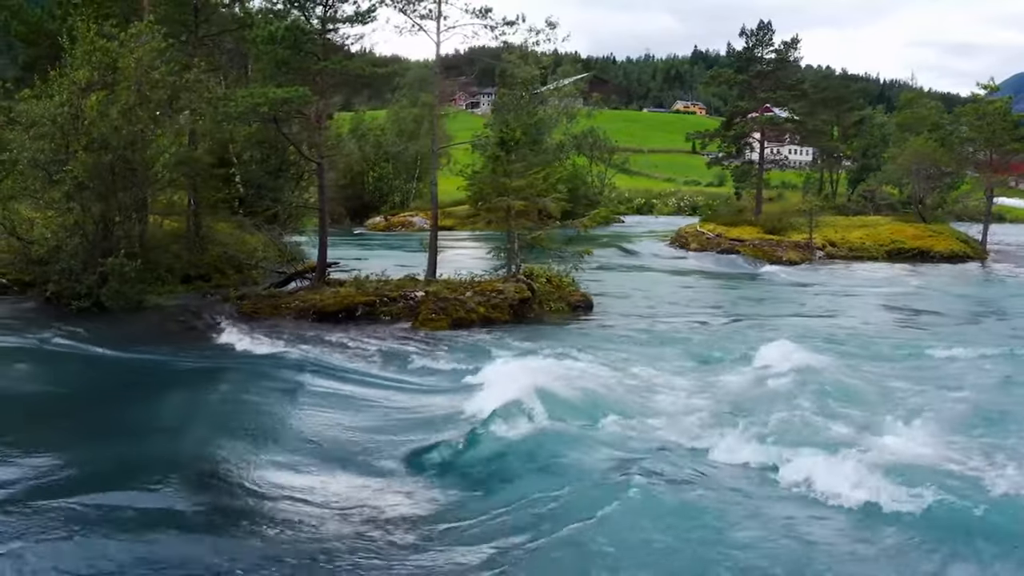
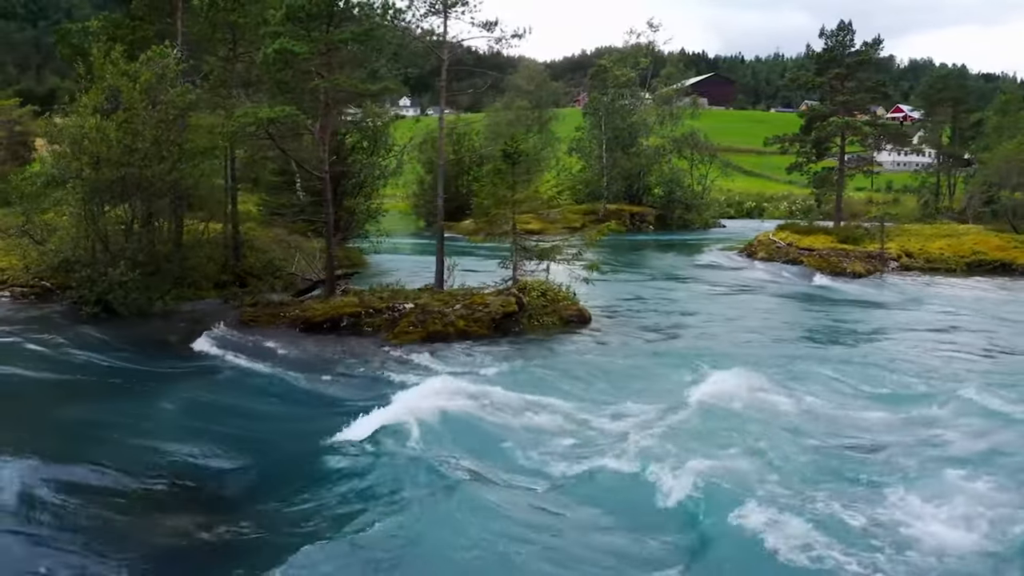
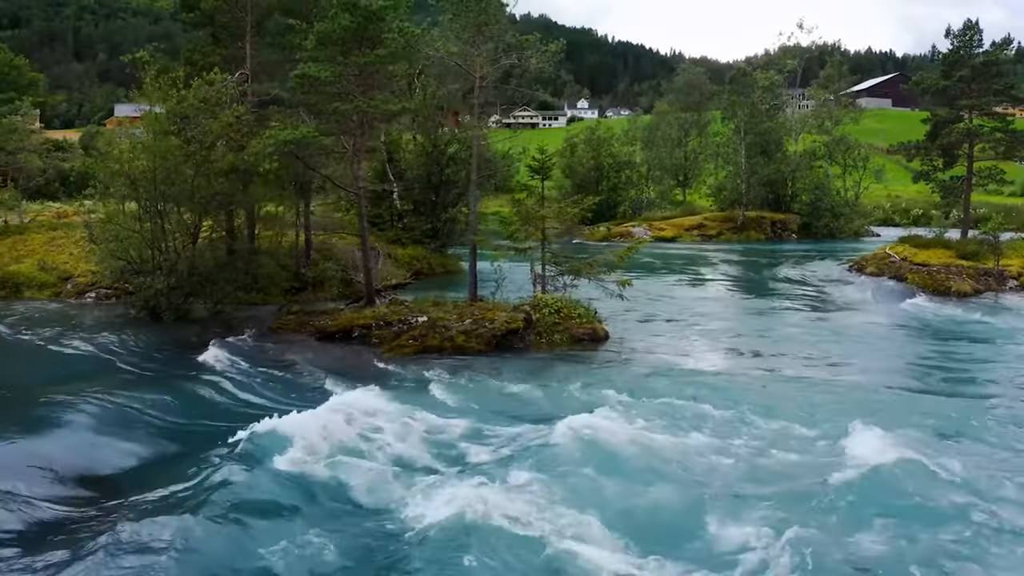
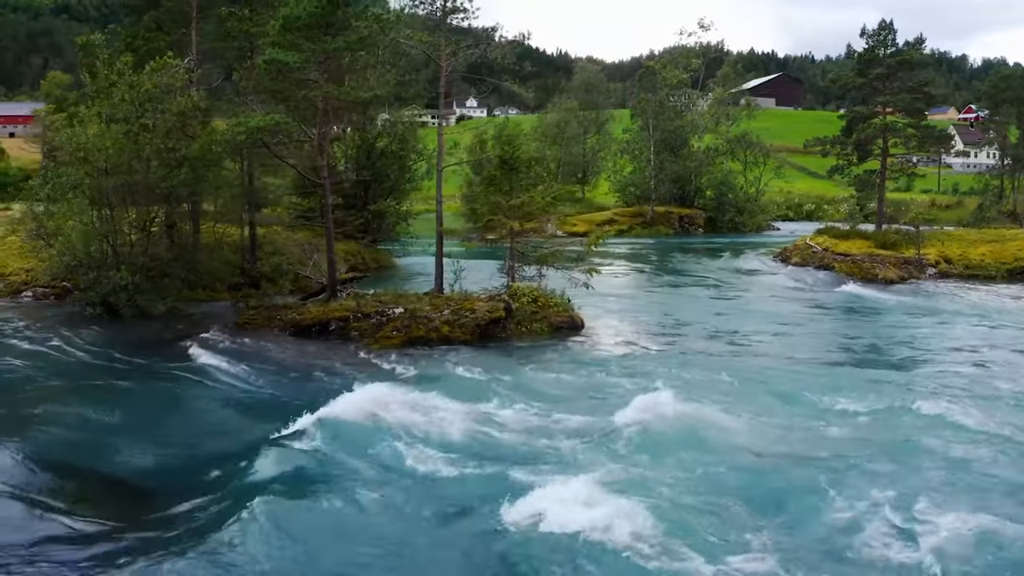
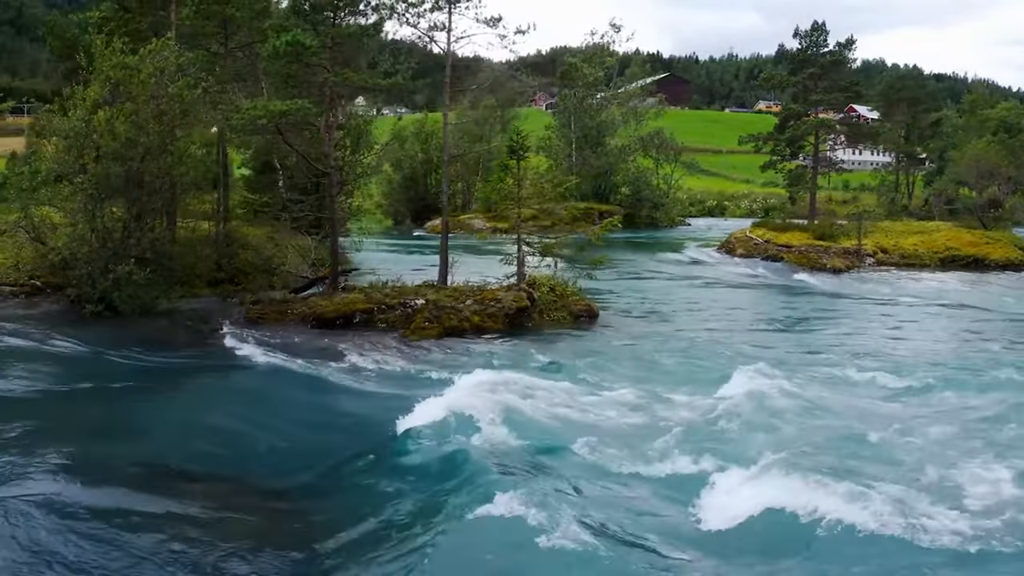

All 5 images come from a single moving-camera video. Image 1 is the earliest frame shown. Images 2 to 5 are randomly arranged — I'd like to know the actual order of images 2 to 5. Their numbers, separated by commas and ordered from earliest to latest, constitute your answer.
5, 2, 4, 3
